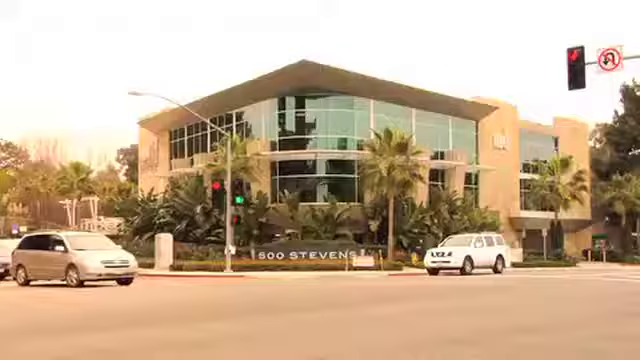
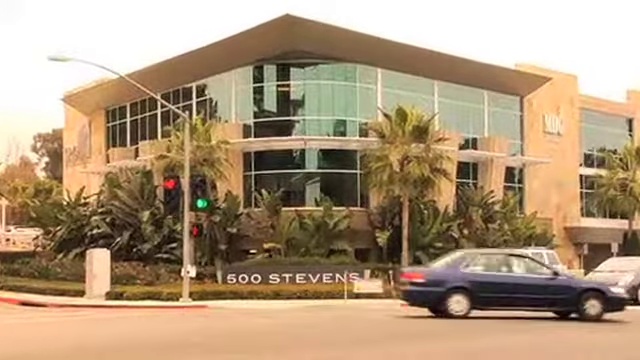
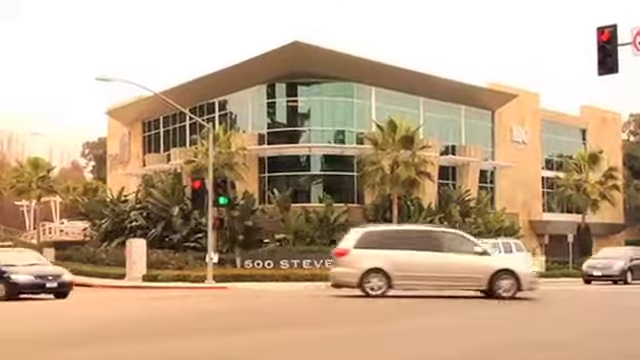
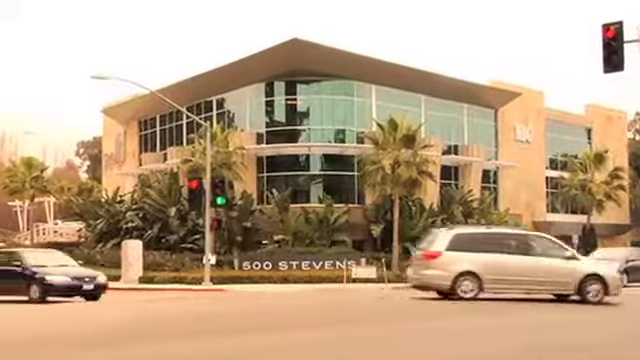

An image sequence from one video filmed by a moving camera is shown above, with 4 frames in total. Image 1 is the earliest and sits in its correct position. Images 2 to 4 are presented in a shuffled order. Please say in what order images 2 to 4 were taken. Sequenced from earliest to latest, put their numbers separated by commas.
3, 4, 2
